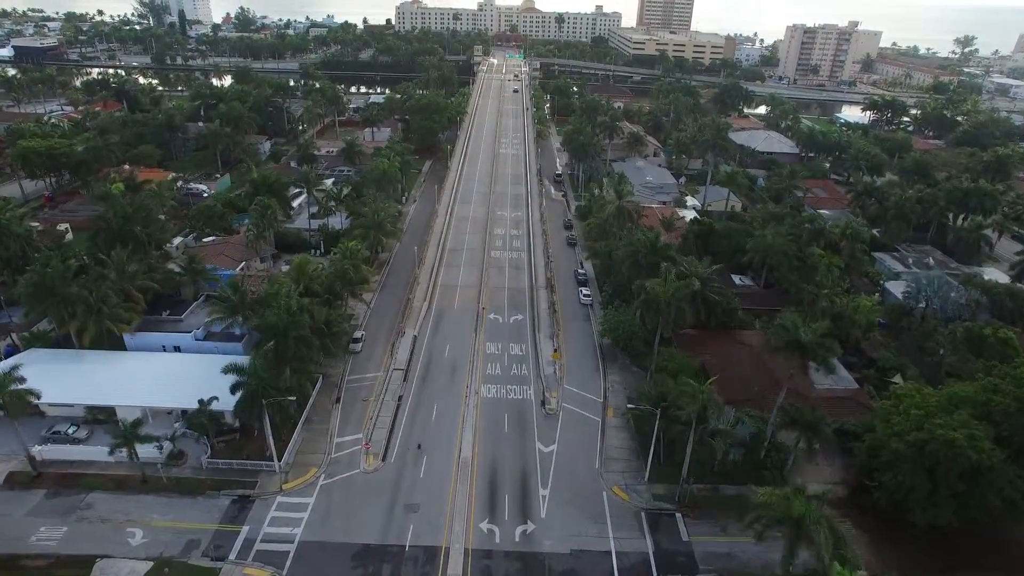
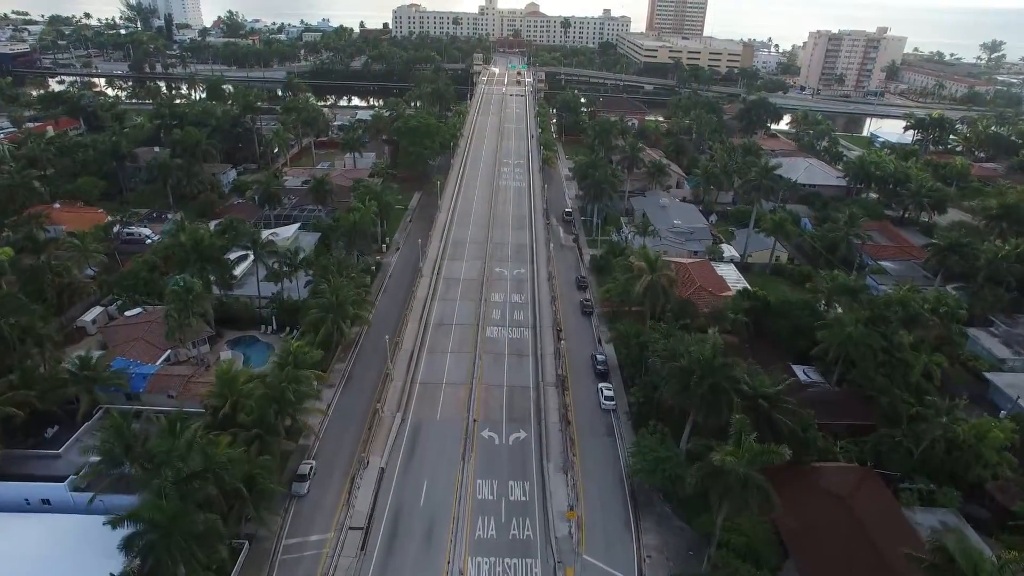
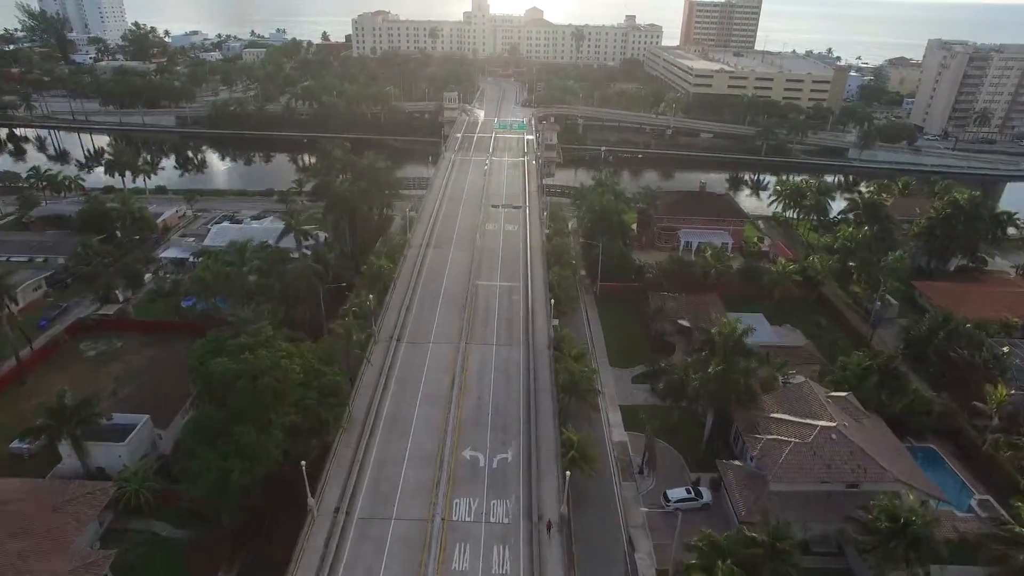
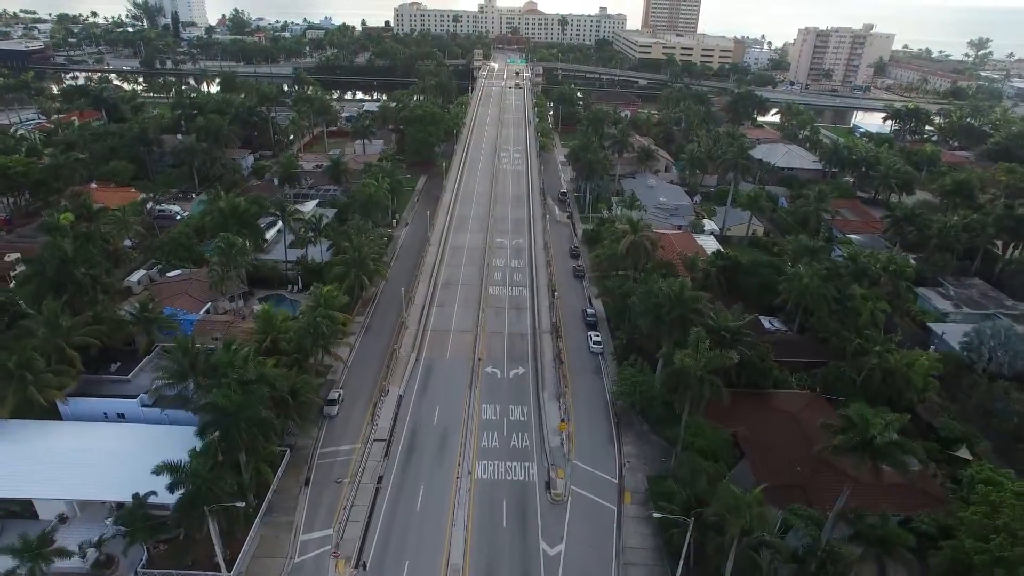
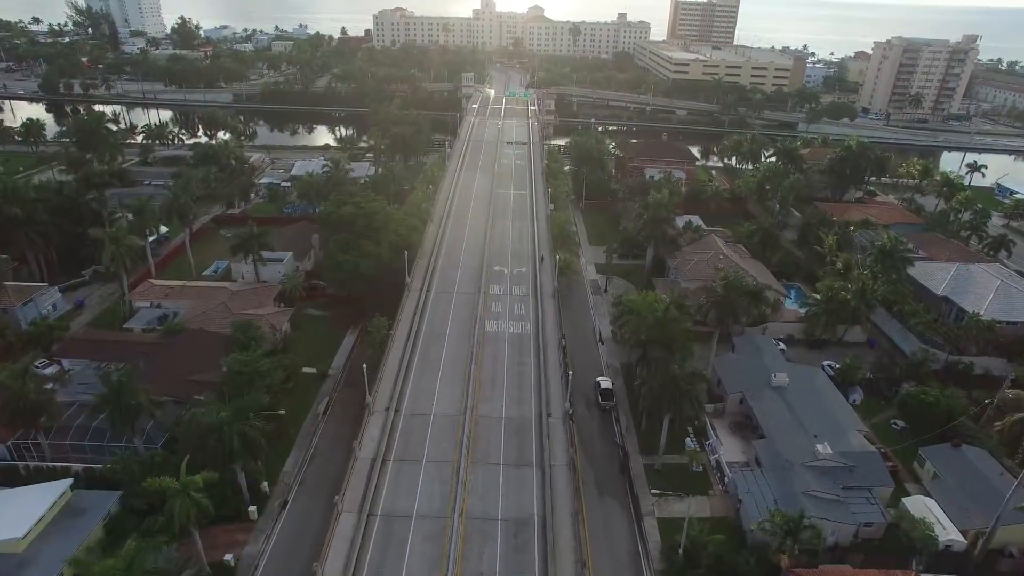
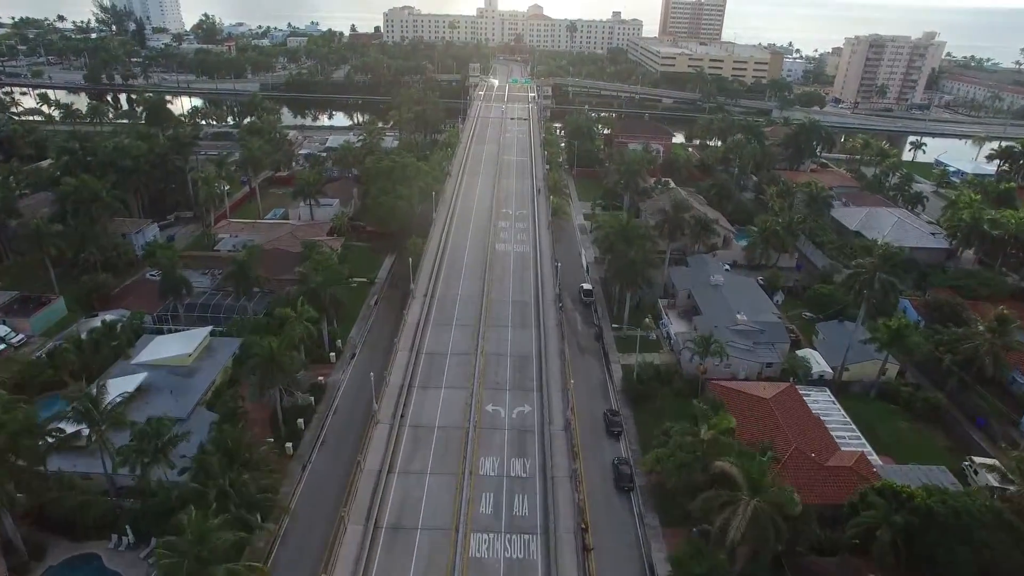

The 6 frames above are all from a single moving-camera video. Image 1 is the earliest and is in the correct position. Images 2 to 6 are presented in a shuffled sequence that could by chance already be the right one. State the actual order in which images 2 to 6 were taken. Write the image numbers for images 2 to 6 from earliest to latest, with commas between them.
4, 2, 6, 5, 3
